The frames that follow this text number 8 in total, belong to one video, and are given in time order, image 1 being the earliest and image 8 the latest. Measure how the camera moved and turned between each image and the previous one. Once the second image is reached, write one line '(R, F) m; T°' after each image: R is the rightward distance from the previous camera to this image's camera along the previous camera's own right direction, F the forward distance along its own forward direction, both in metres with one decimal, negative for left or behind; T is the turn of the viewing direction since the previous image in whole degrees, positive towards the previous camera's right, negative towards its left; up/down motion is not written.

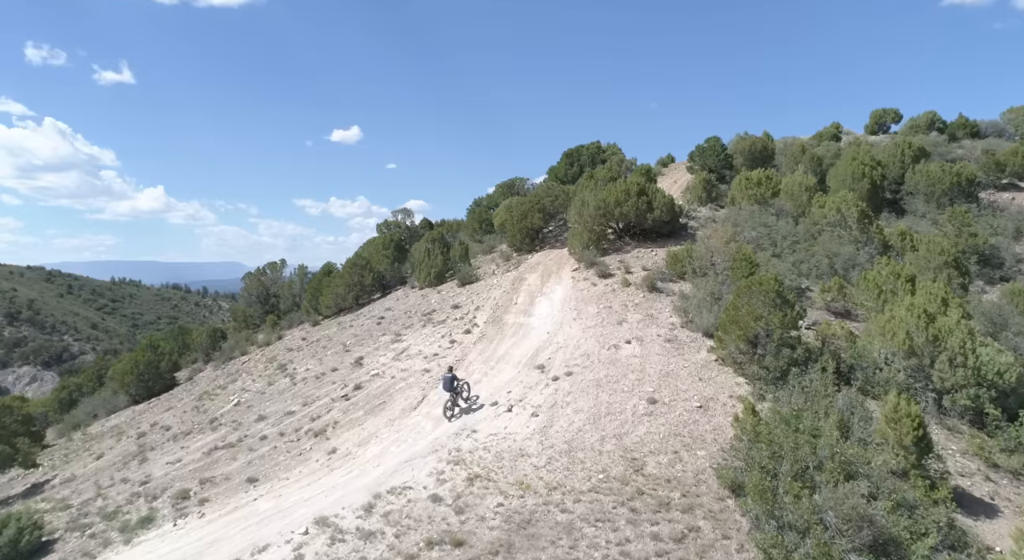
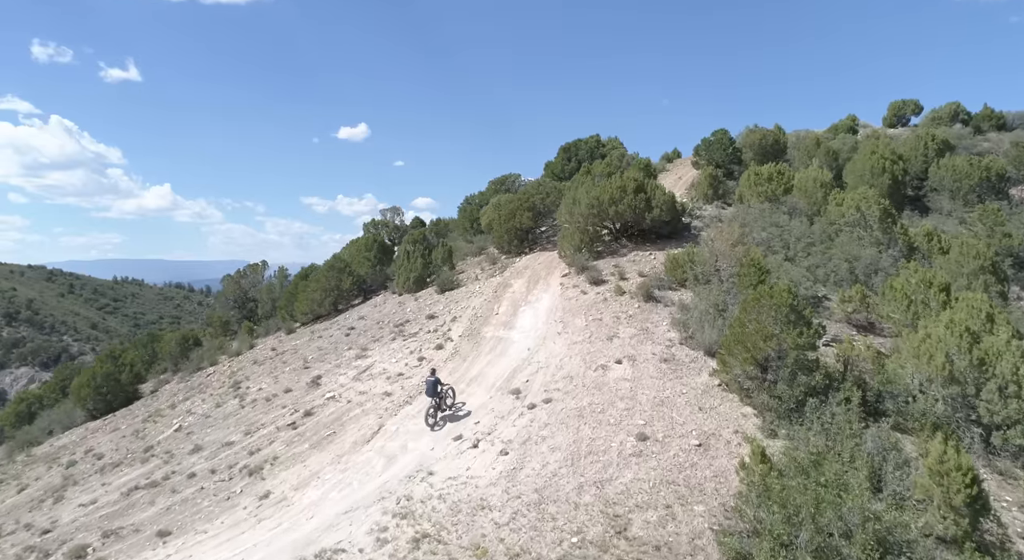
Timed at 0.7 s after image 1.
(+1.0, +2.4) m; -1°
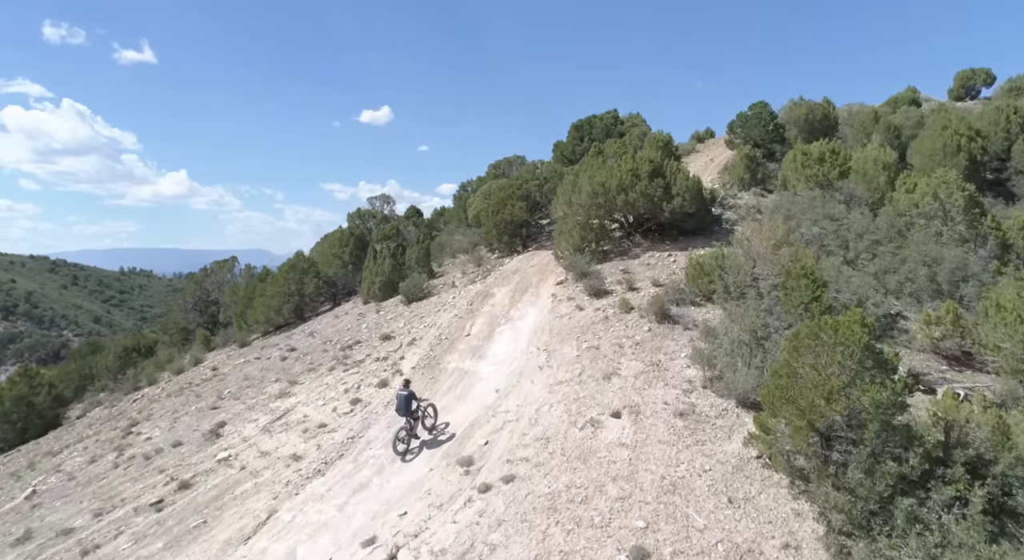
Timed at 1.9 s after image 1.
(+1.5, +4.7) m; -3°
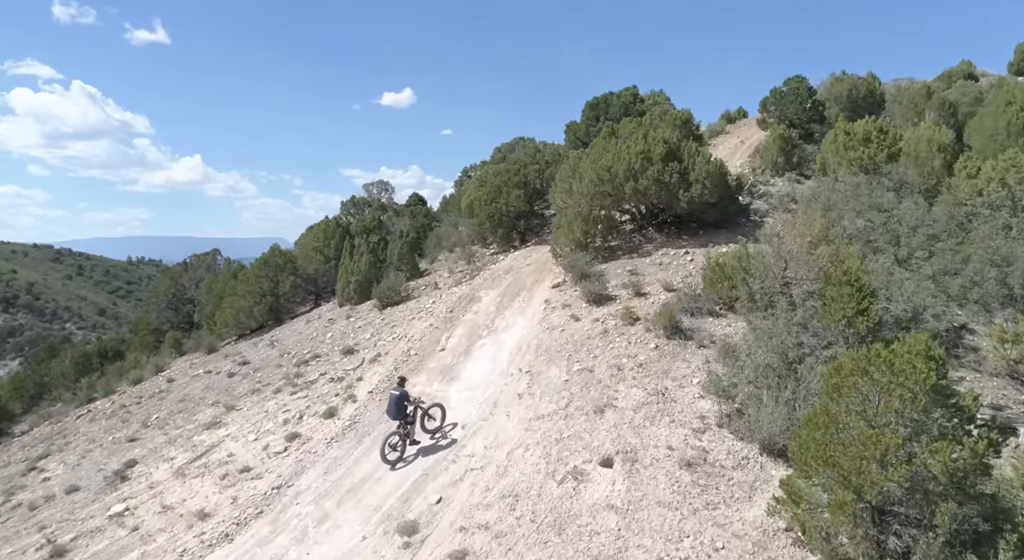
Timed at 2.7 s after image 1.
(+1.0, +2.5) m; -3°
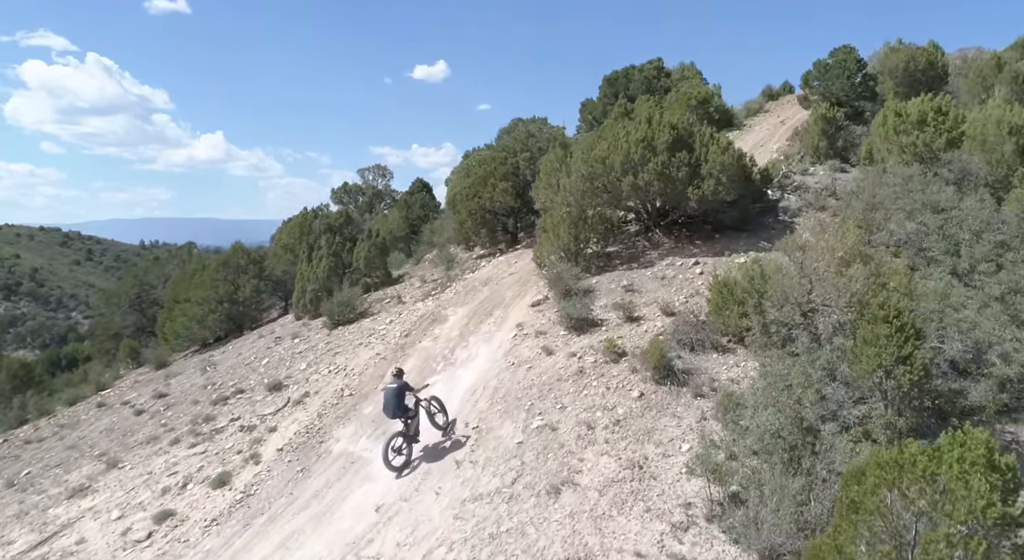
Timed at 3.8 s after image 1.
(+1.5, +2.6) m; -3°
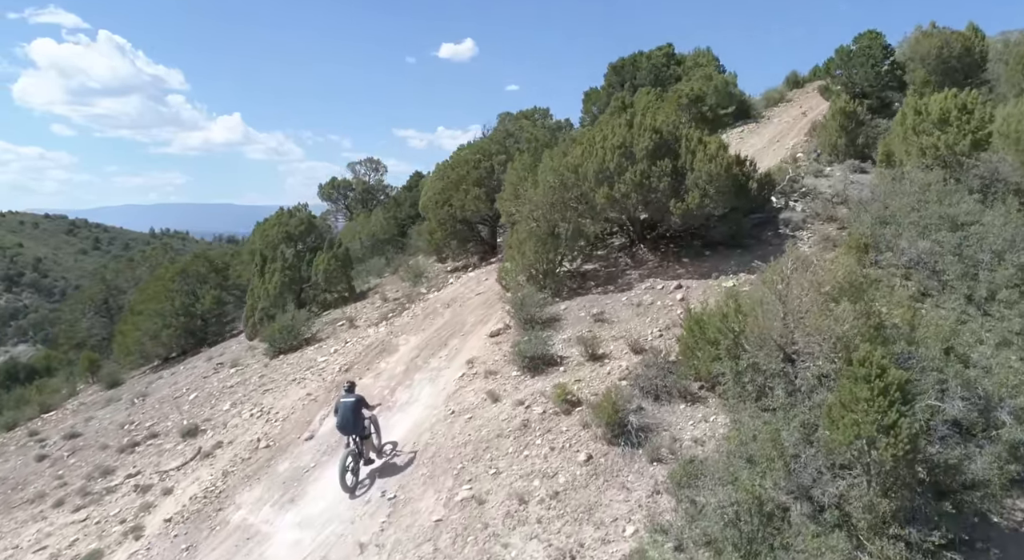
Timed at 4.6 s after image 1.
(+1.4, +1.4) m; -2°
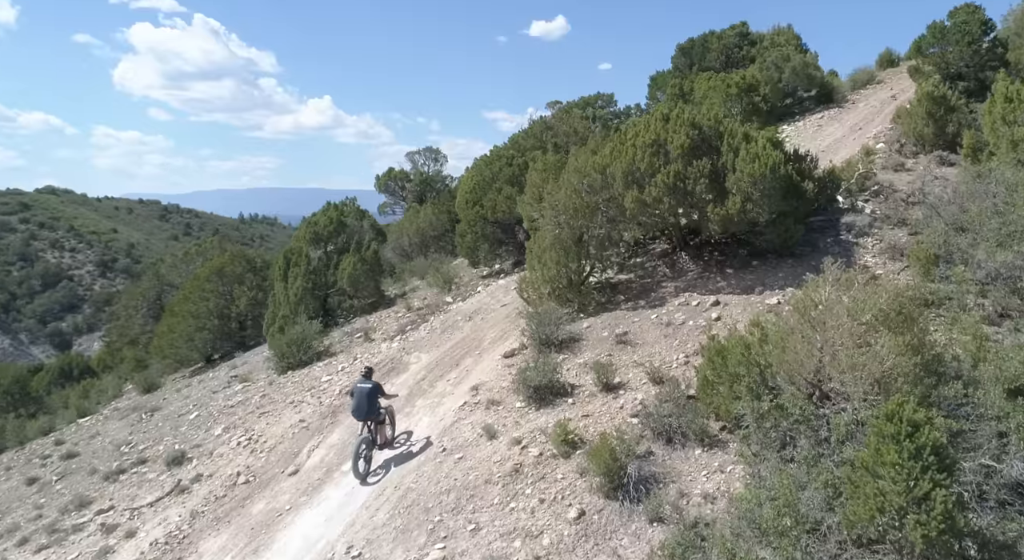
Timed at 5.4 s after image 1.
(+1.3, +1.2) m; -8°
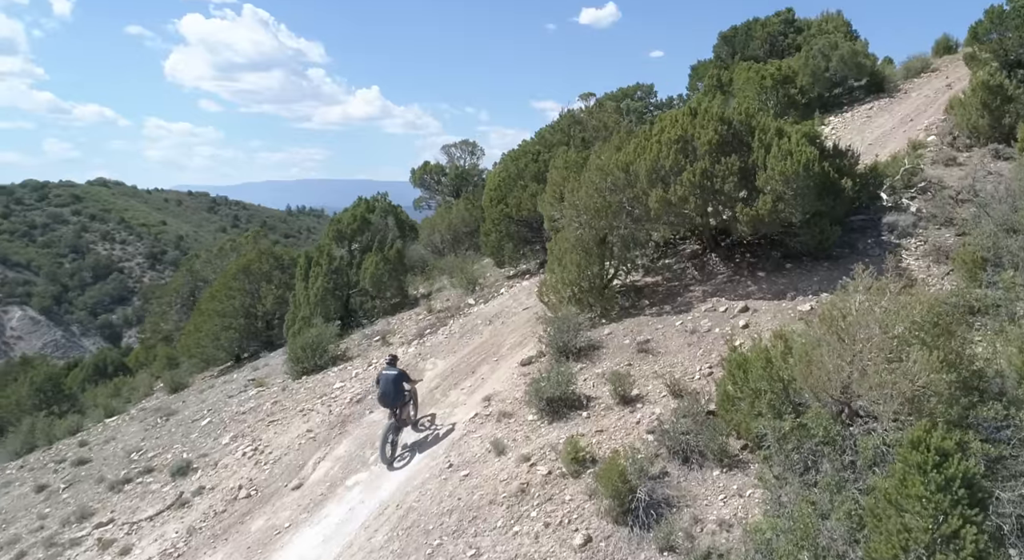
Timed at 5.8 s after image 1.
(+0.5, +0.6) m; -4°
